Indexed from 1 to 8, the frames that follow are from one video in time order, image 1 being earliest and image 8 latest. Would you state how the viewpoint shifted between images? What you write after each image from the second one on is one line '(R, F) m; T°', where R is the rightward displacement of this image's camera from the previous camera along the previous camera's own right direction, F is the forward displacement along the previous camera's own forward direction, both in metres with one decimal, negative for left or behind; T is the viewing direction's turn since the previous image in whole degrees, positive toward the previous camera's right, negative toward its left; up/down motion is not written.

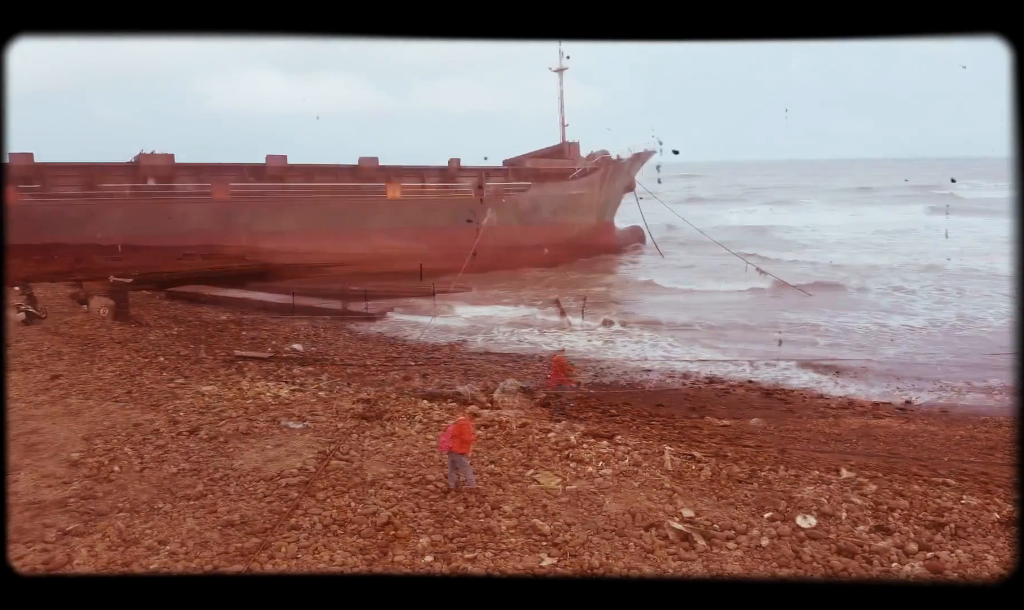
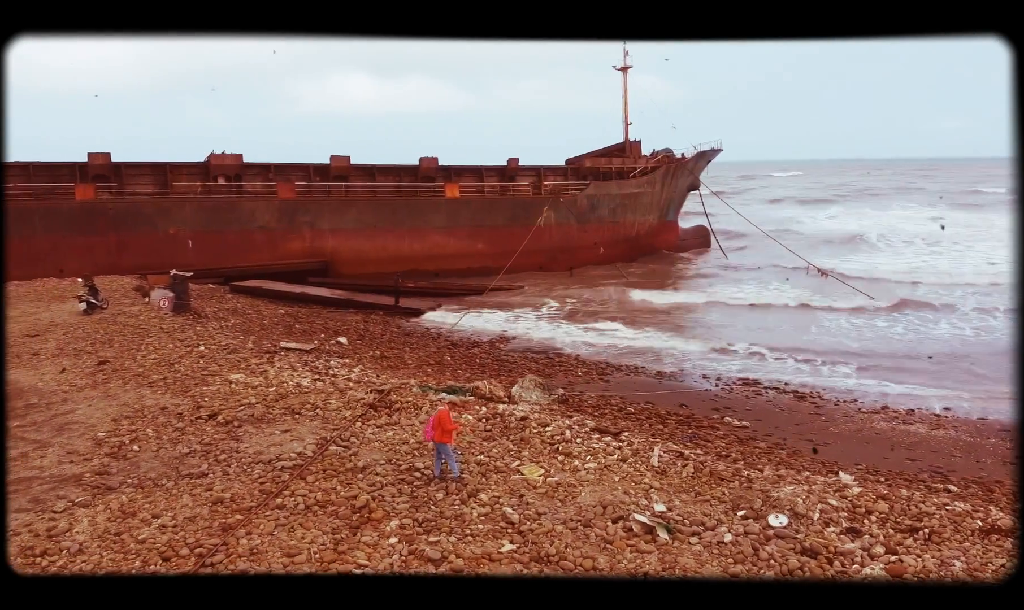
(+0.6, -0.1) m; -5°
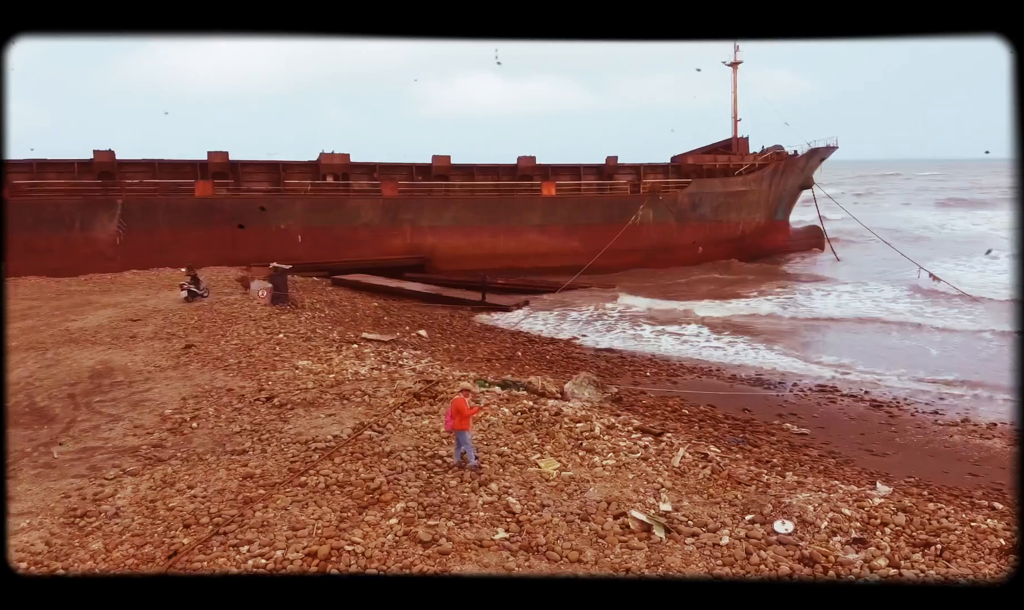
(+0.6, -0.1) m; -8°
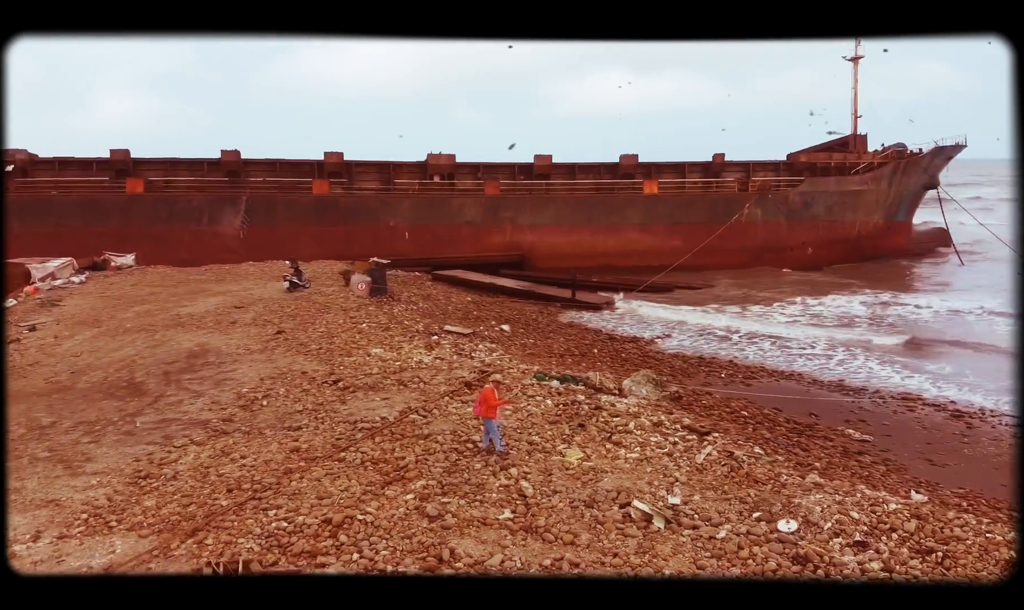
(+0.6, -0.2) m; -8°
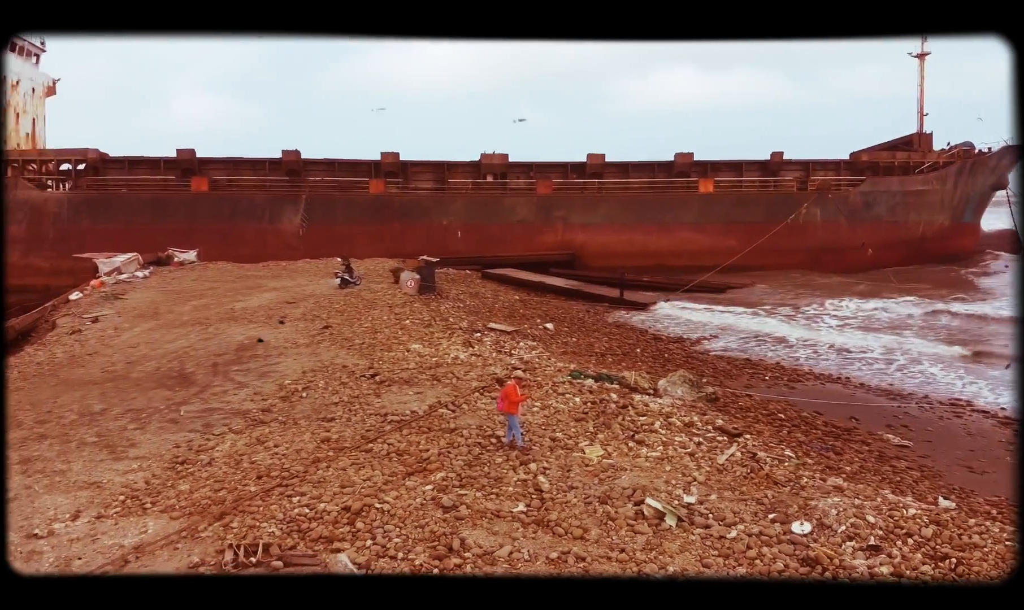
(+0.3, -0.1) m; -4°
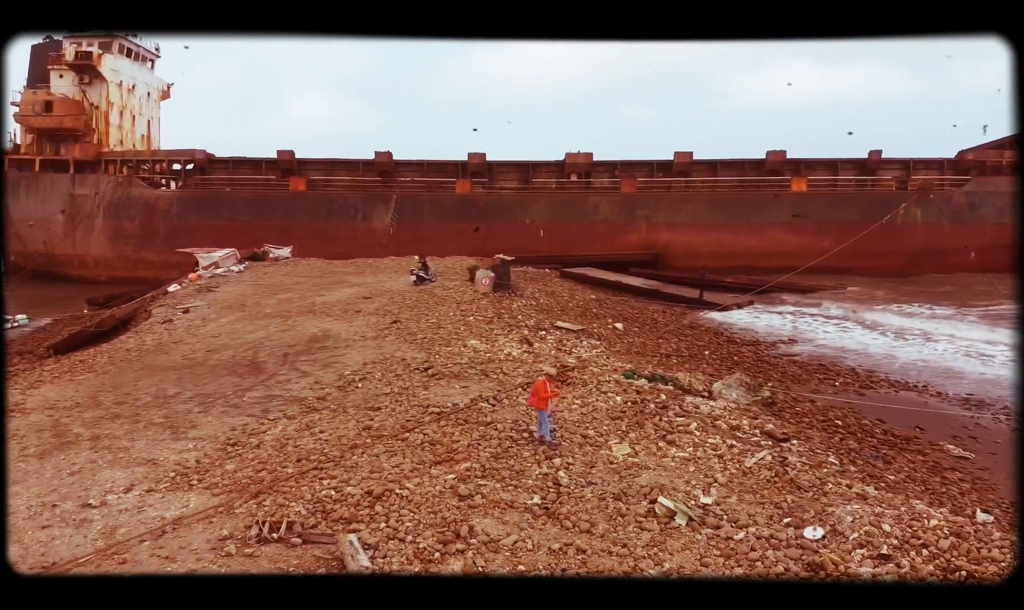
(+0.5, -0.1) m; -7°
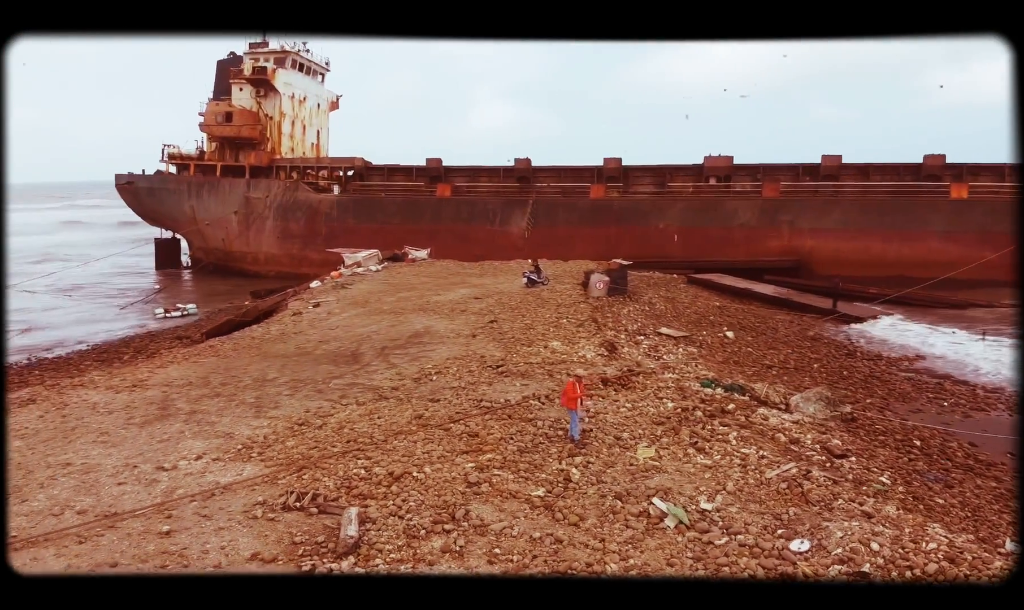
(+1.0, -0.2) m; -12°
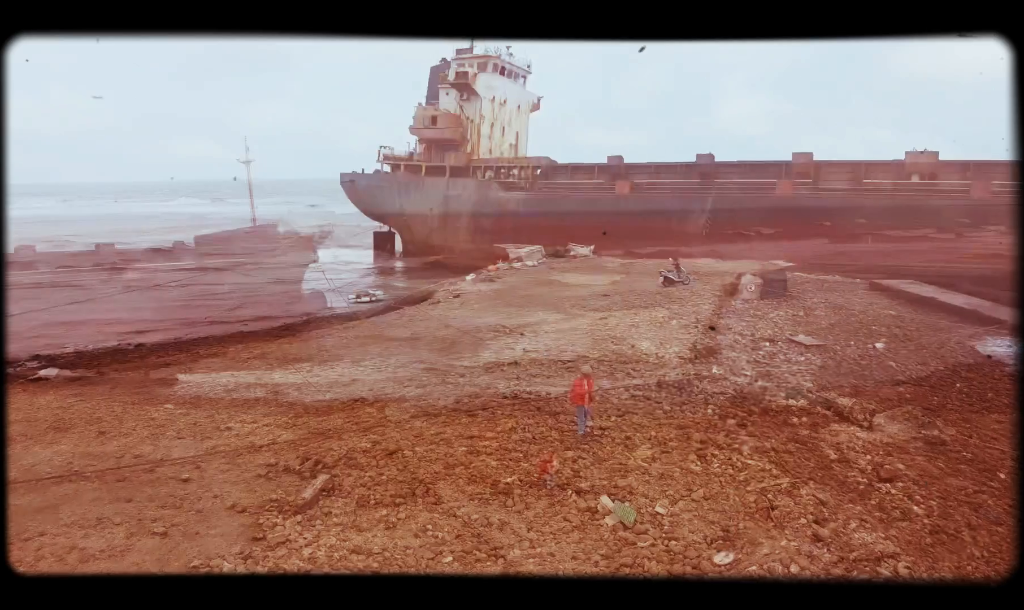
(+1.7, 0.0) m; -17°
